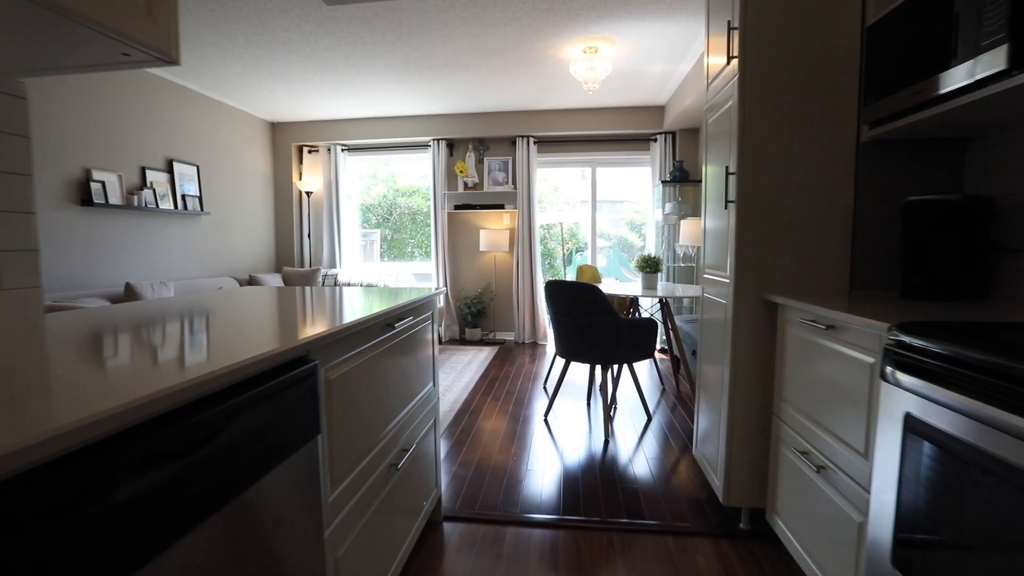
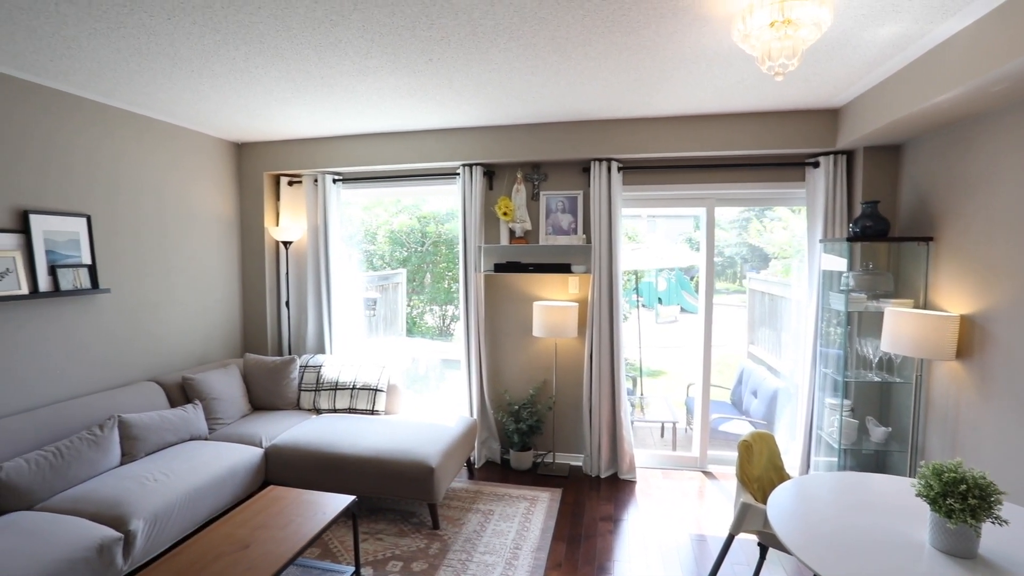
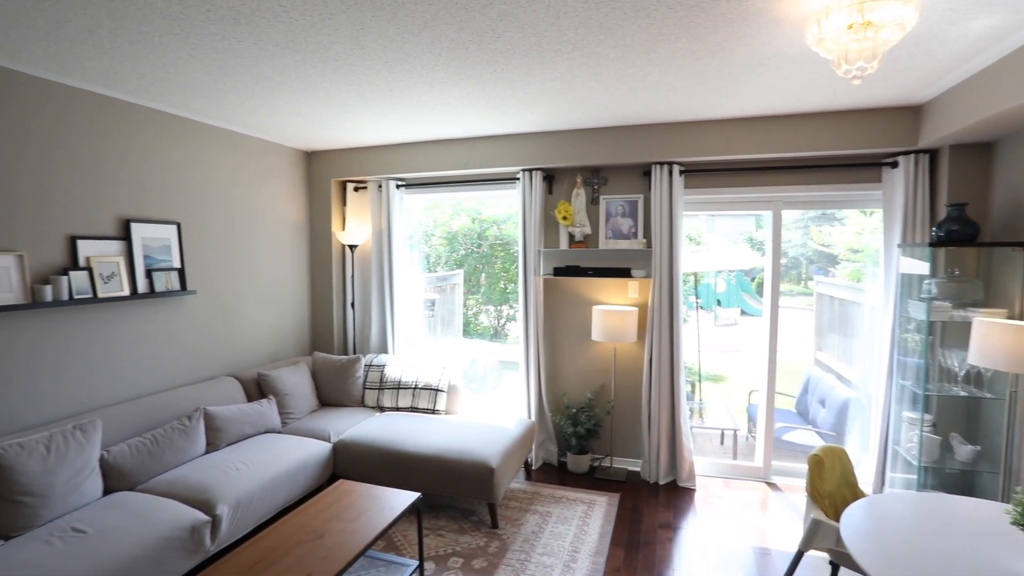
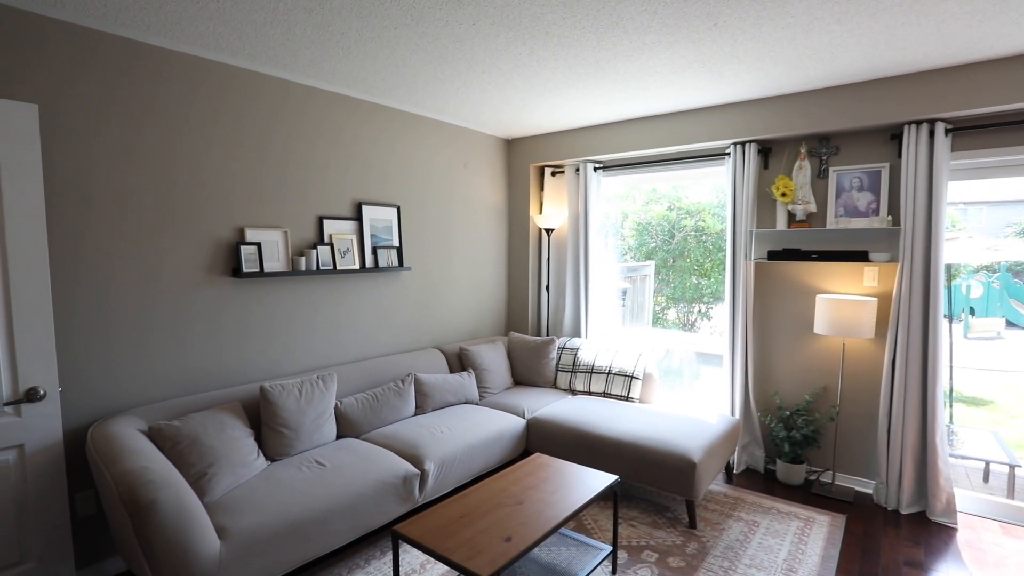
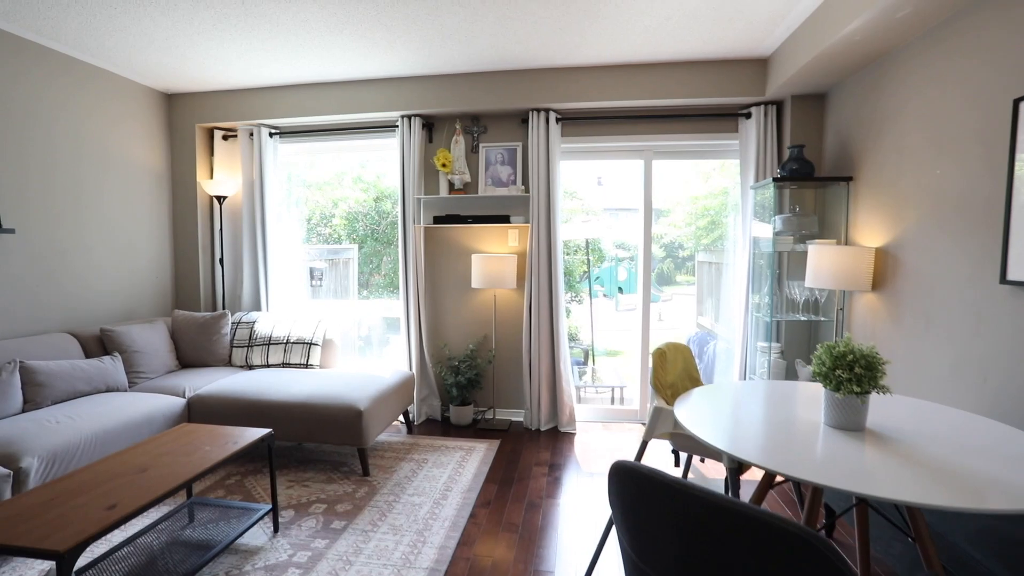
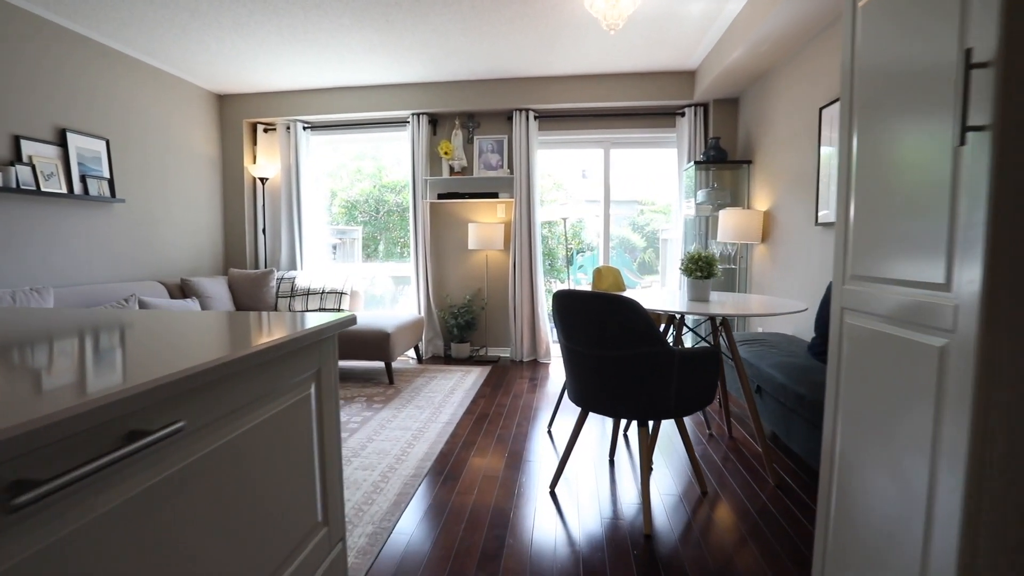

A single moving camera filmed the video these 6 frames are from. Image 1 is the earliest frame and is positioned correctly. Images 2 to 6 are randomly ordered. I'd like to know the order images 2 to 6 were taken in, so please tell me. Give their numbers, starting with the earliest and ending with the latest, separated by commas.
6, 5, 2, 3, 4
